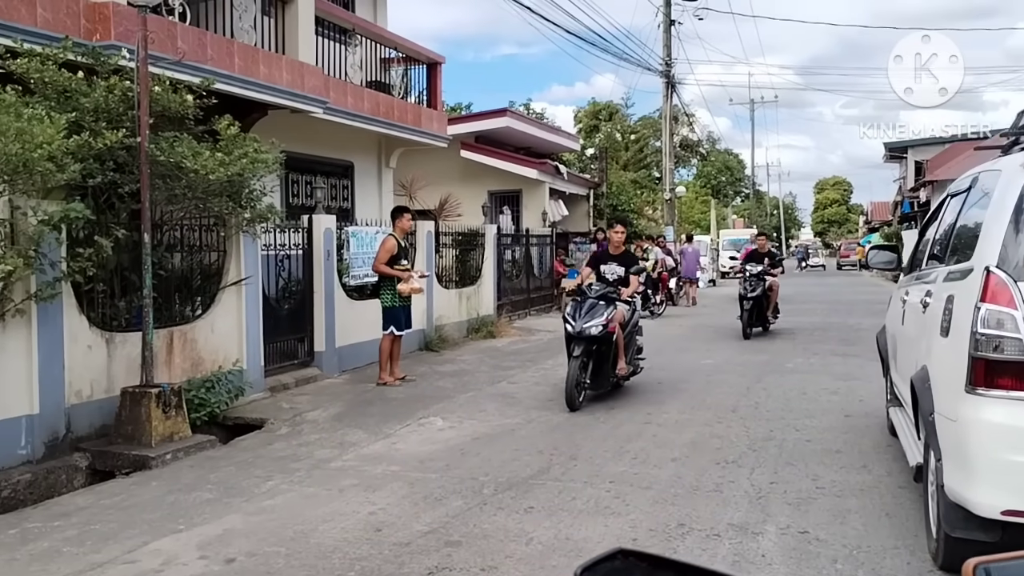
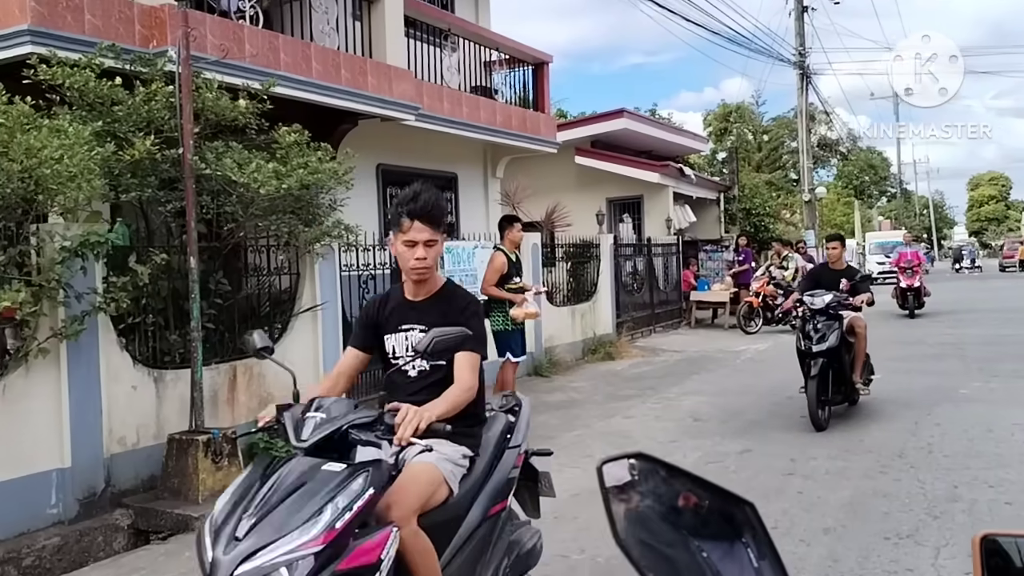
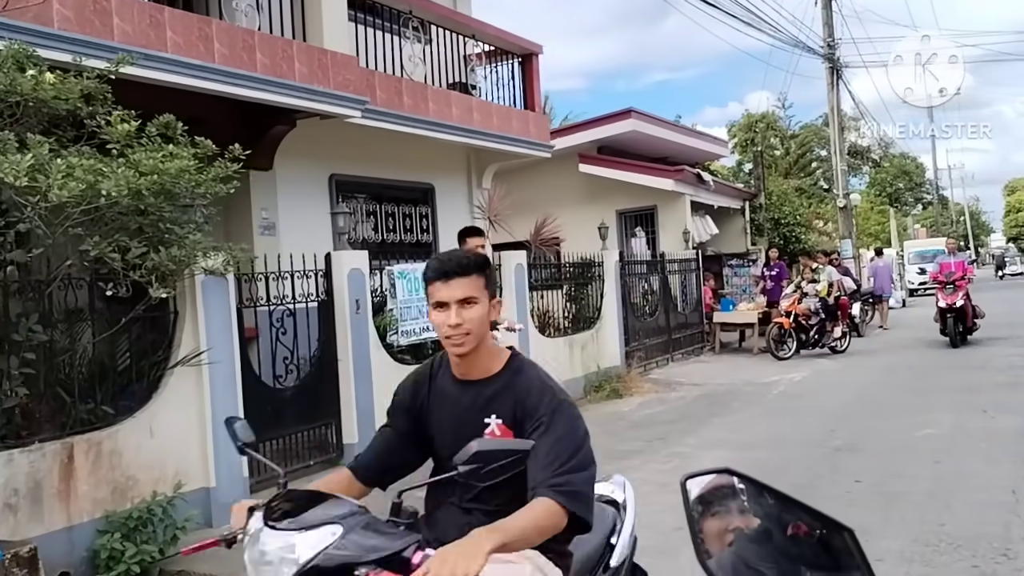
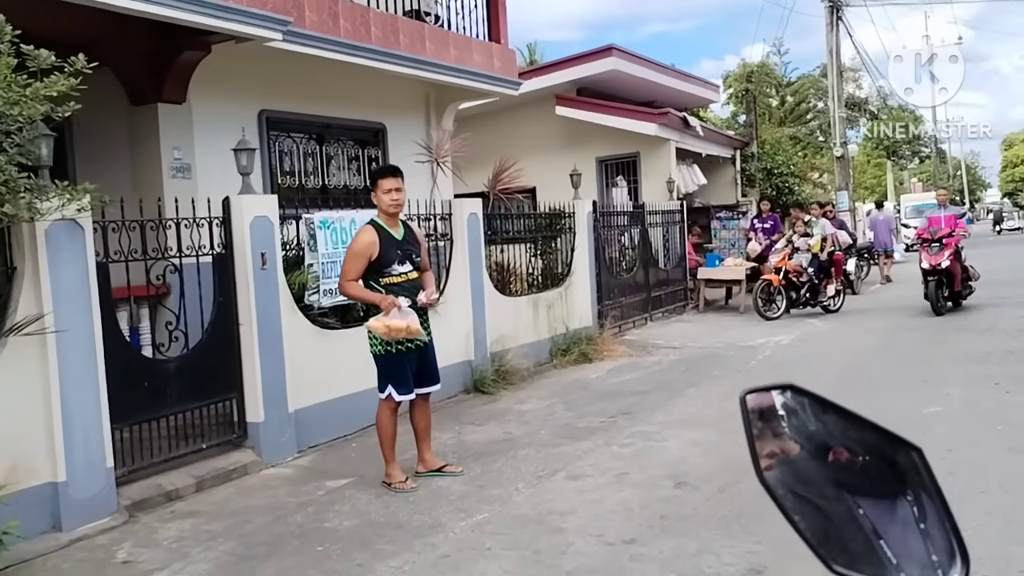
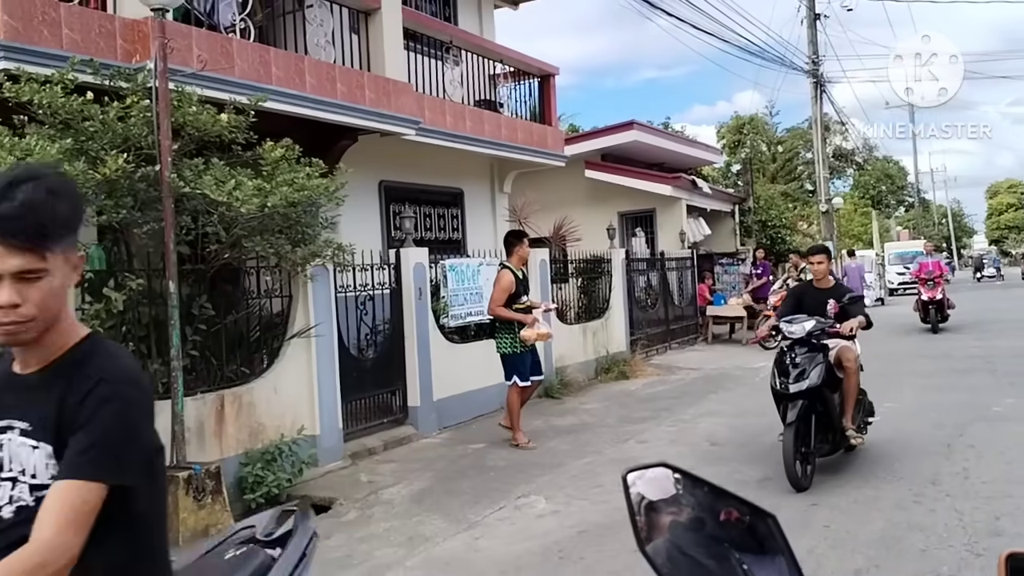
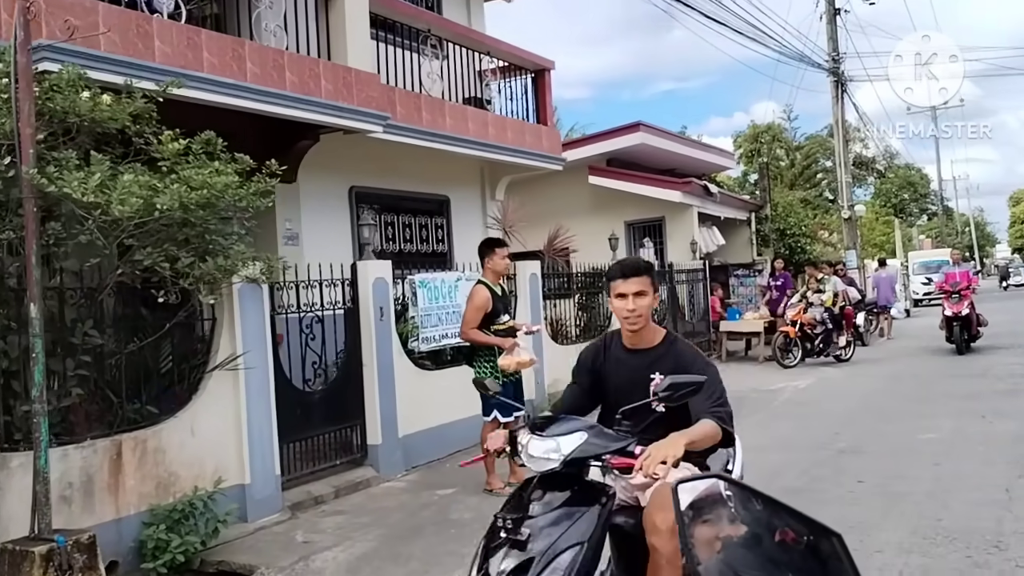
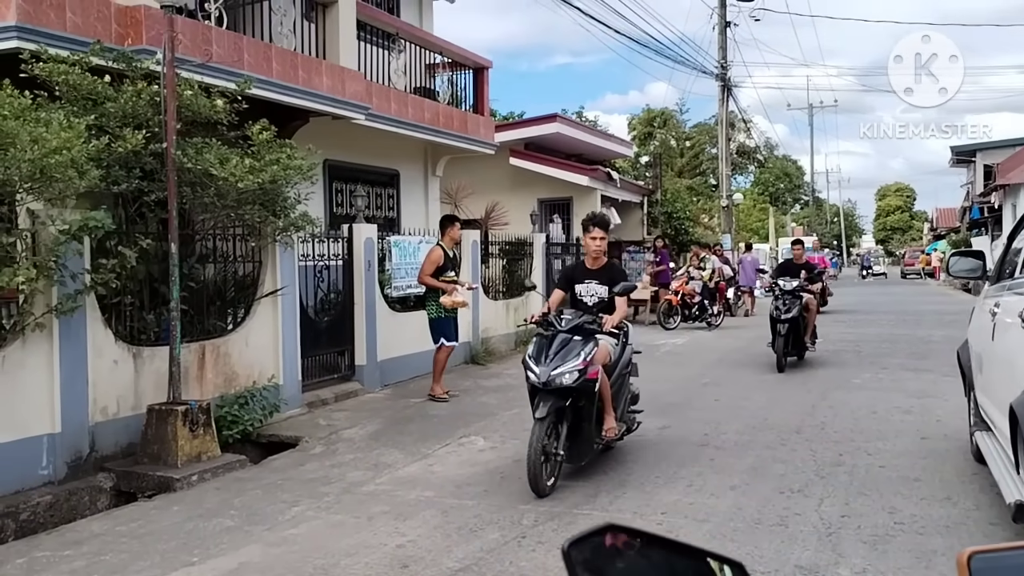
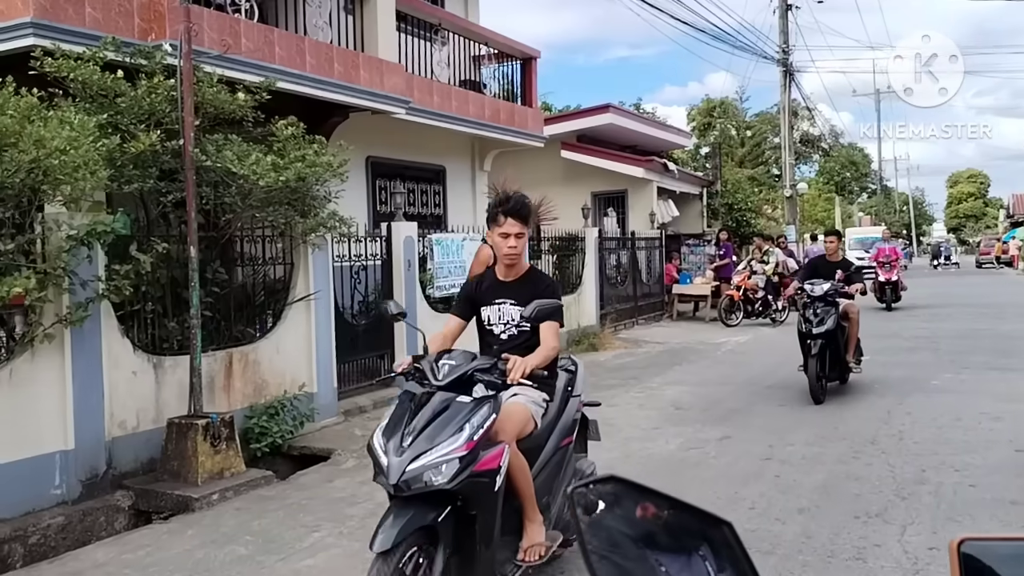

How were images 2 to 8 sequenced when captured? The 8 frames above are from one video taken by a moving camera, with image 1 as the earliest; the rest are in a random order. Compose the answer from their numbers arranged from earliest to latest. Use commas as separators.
7, 8, 2, 5, 6, 3, 4
